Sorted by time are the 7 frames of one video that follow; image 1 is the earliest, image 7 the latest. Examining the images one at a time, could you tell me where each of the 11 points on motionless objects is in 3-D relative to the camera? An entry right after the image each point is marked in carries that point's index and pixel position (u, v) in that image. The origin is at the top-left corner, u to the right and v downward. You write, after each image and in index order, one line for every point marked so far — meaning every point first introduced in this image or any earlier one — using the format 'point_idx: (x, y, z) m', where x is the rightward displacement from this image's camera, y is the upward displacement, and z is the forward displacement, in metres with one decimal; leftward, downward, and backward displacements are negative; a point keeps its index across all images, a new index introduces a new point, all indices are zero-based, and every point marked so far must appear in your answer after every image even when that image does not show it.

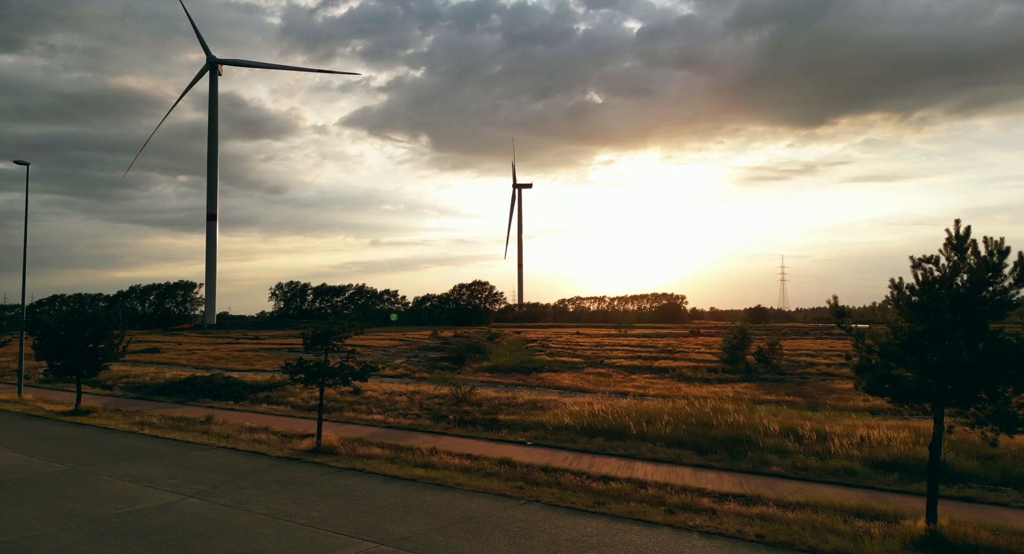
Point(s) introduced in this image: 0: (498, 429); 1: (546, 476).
0: (-0.3, -4.0, +16.9) m
1: (+0.6, -3.5, +11.5) m
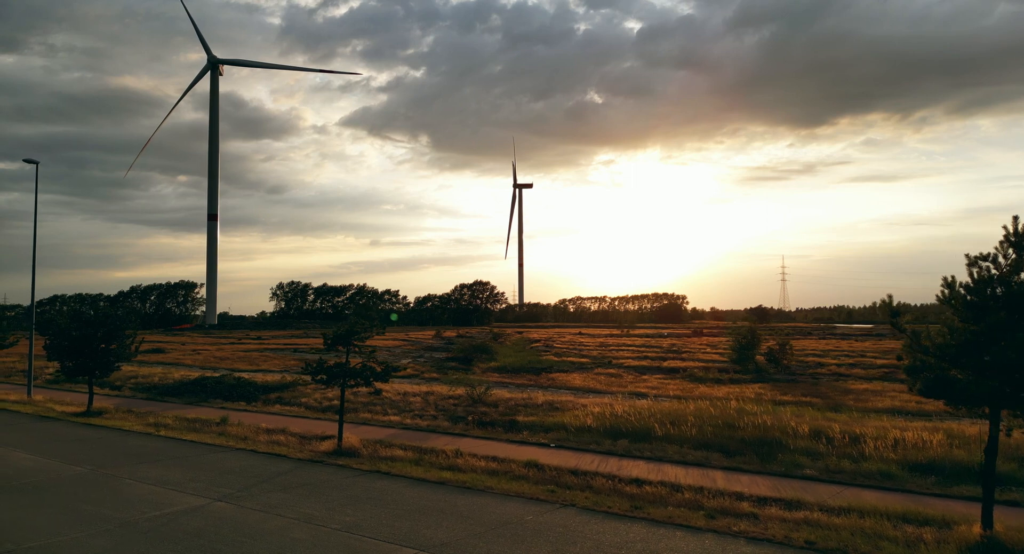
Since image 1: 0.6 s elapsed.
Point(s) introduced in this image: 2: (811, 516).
0: (+0.2, -3.9, +16.7) m
1: (+1.1, -3.5, +11.3) m
2: (+4.1, -3.3, +9.0) m
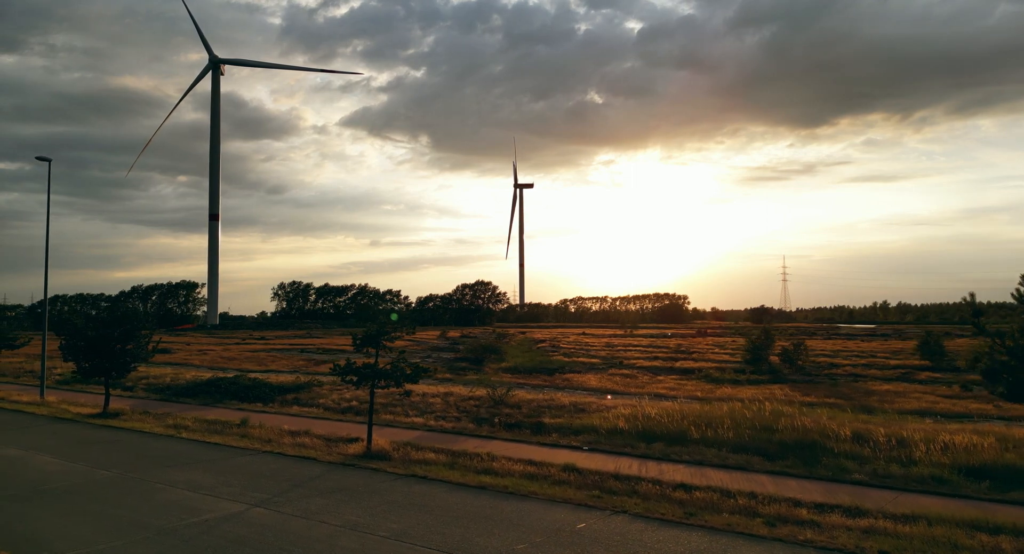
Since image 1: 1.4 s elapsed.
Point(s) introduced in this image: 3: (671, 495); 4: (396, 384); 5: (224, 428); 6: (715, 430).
0: (+0.9, -3.9, +16.4) m
1: (+1.8, -3.5, +10.9) m
2: (+4.8, -3.3, +8.6) m
3: (+2.5, -3.4, +10.3) m
4: (-2.6, -2.4, +14.5) m
5: (-7.8, -4.1, +17.7) m
6: (+4.6, -3.4, +14.7) m
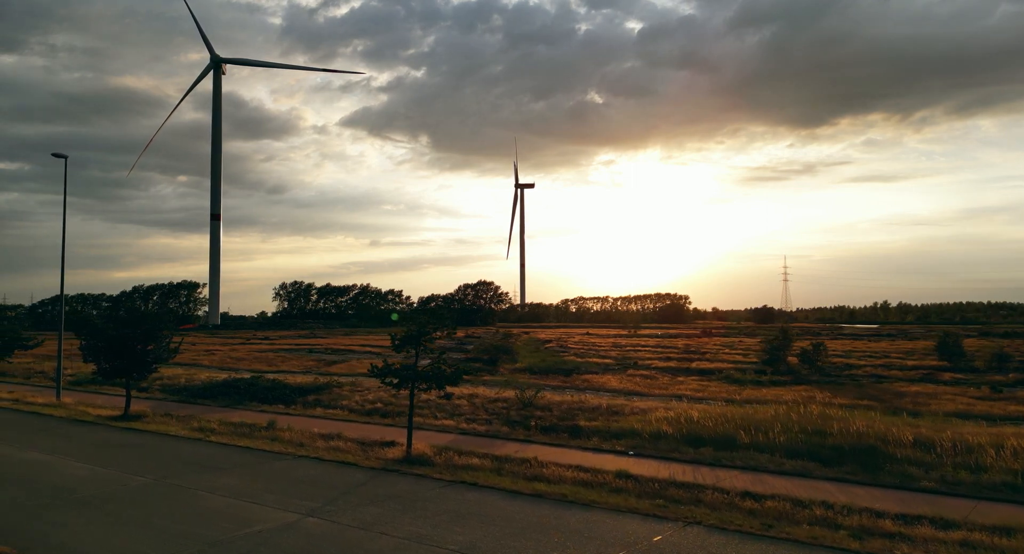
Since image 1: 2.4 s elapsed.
0: (+1.8, -3.9, +15.9) m
1: (+2.8, -3.5, +10.5) m
2: (+5.7, -3.3, +8.2) m
3: (+3.4, -3.4, +9.8) m
4: (-1.6, -2.4, +14.1) m
5: (-6.9, -4.1, +17.2) m
6: (+5.5, -3.4, +14.2) m
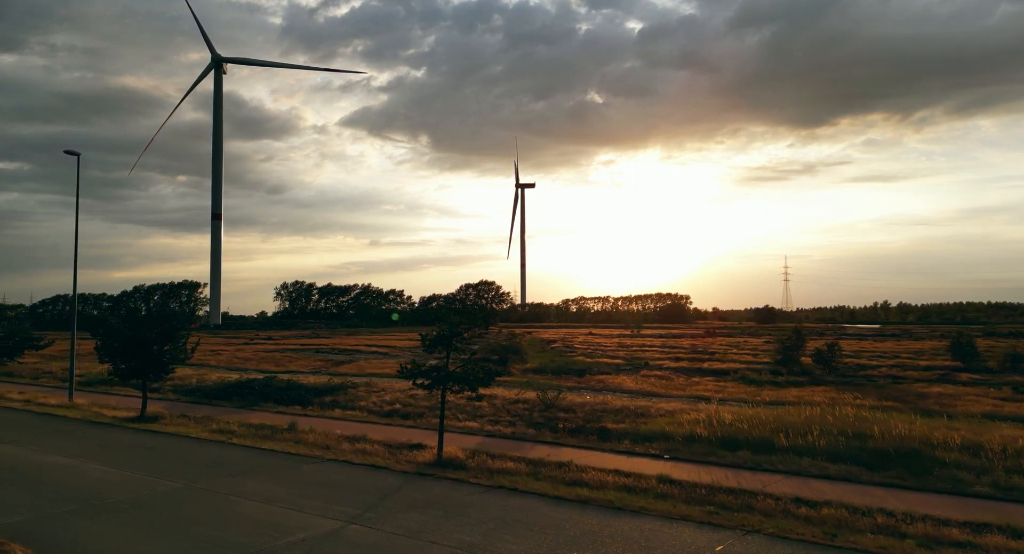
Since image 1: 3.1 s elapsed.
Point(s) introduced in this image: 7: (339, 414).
0: (+2.5, -3.9, +15.6) m
1: (+3.4, -3.5, +10.2) m
2: (+6.4, -3.2, +7.9) m
3: (+4.1, -3.4, +9.5) m
4: (-1.0, -2.4, +13.7) m
5: (-6.2, -4.1, +16.9) m
6: (+6.2, -3.4, +13.9) m
7: (-5.3, -4.2, +20.0) m
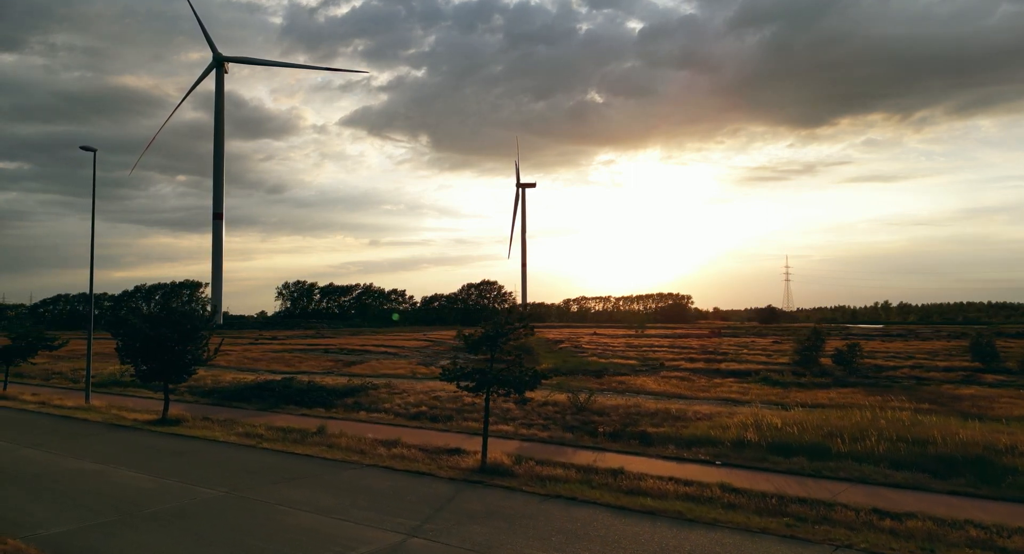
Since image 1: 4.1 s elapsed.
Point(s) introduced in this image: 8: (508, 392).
0: (+3.4, -3.9, +15.1) m
1: (+4.4, -3.4, +9.7) m
2: (+7.3, -3.2, +7.4) m
3: (+5.0, -3.4, +9.0) m
4: (0.0, -2.3, +13.2) m
5: (-5.3, -4.0, +16.4) m
6: (+7.1, -3.4, +13.4) m
7: (-4.4, -4.2, +19.5) m
8: (-0.2, -2.3, +13.3) m
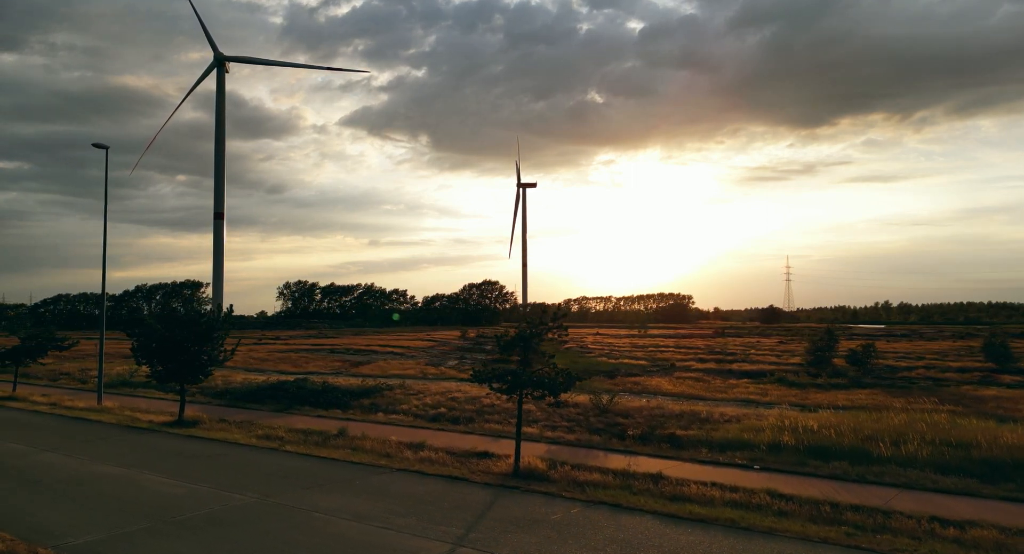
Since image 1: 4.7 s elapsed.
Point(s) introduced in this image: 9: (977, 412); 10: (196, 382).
0: (+4.1, -3.8, +14.7) m
1: (+5.0, -3.4, +9.3) m
2: (+8.0, -3.2, +7.0) m
3: (+5.7, -3.4, +8.7) m
4: (+0.6, -2.3, +12.9) m
5: (-4.6, -4.0, +16.1) m
6: (+7.8, -3.4, +13.0) m
7: (-3.7, -4.2, +19.2) m
8: (+0.5, -2.3, +12.9) m
9: (+14.2, -4.1, +20.0) m
10: (-9.8, -3.2, +19.9) m
